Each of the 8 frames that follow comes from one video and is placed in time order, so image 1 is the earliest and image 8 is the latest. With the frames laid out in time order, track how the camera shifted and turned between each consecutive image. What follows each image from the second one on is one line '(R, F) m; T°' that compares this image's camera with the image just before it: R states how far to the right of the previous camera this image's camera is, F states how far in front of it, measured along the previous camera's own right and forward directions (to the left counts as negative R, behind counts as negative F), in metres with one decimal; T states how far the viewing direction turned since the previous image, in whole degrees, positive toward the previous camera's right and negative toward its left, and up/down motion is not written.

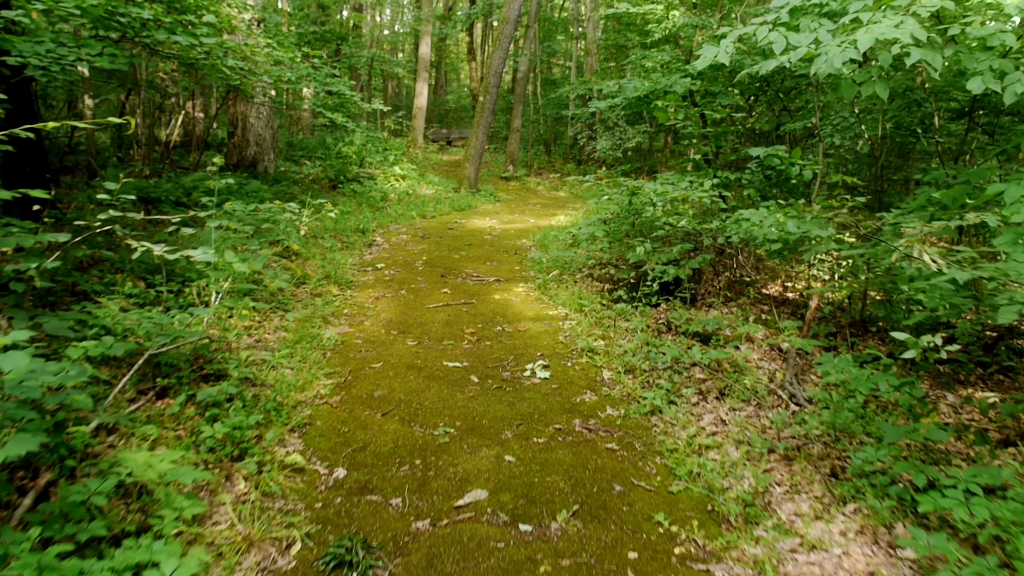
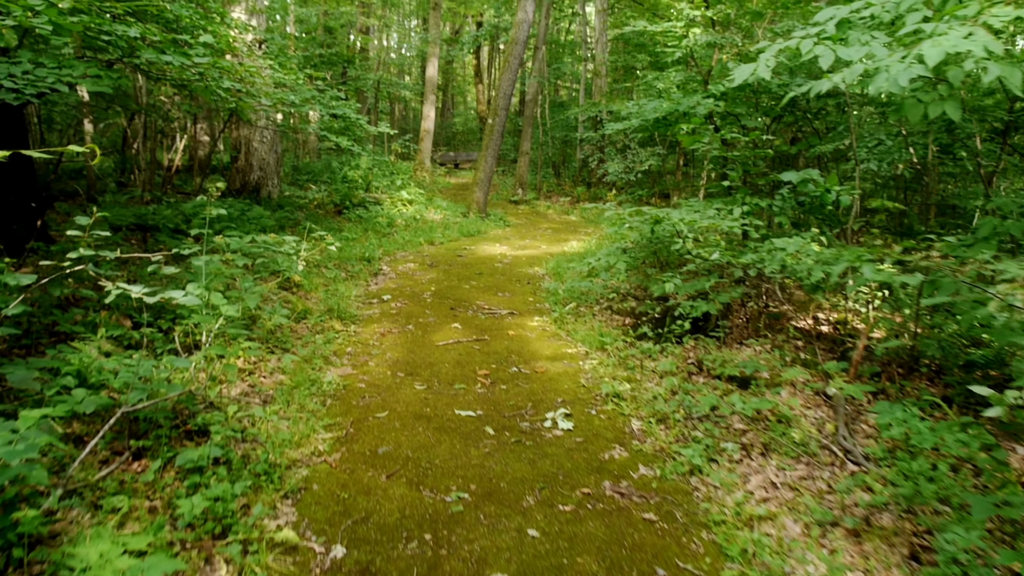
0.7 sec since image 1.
(0.0, +0.3) m; 0°
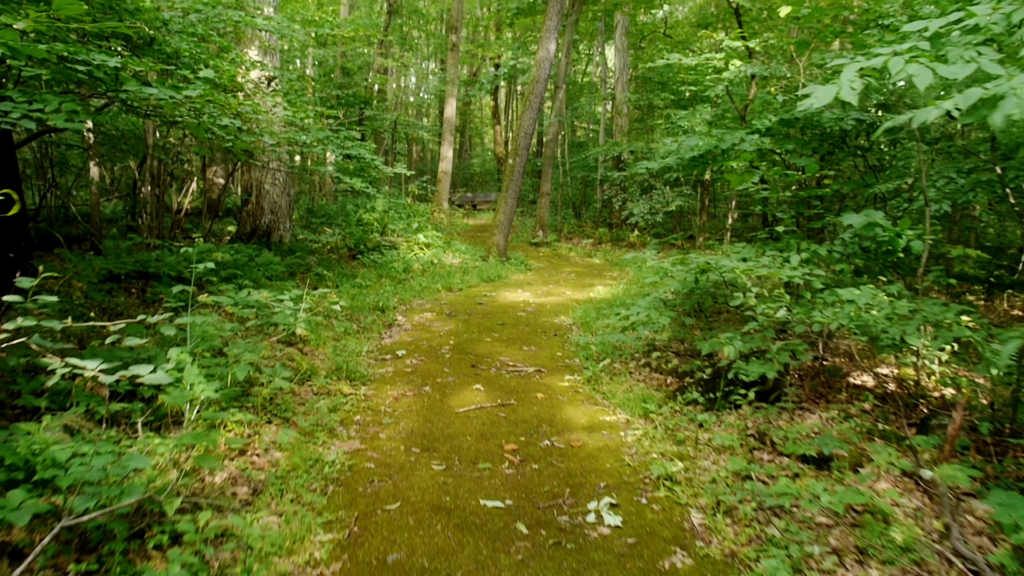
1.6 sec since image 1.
(-0.1, +0.5) m; -1°
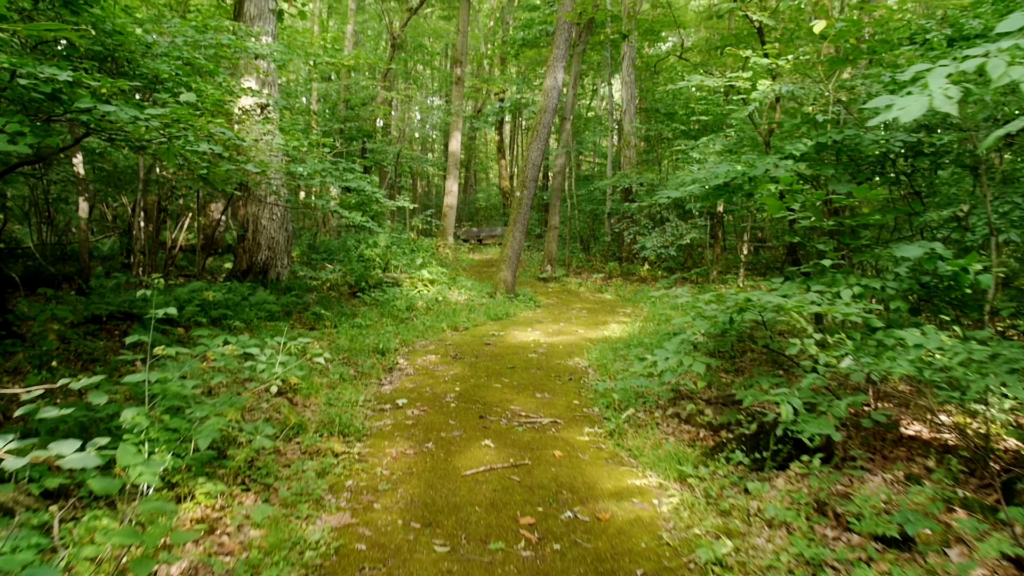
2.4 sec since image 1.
(0.0, +0.5) m; 0°
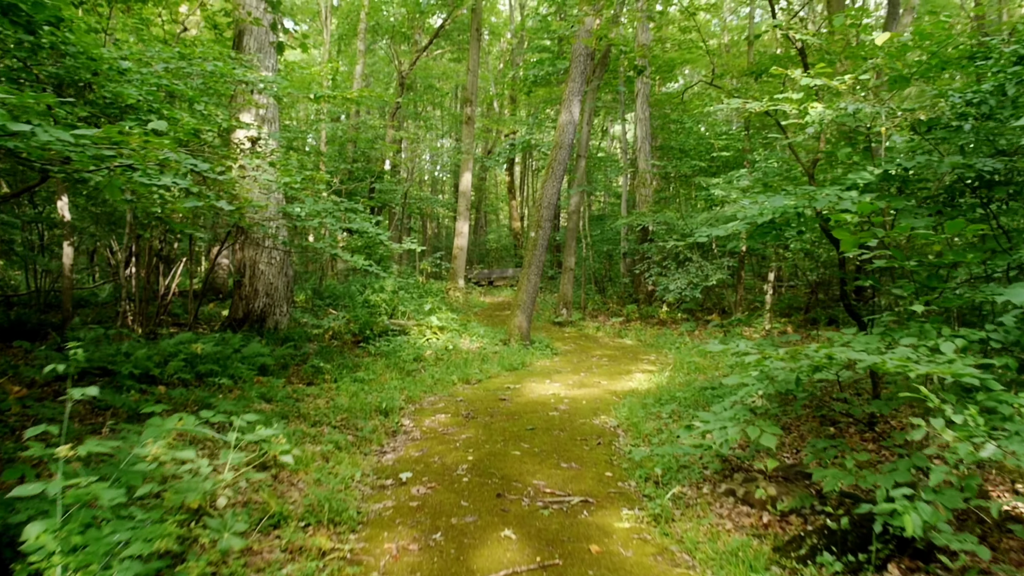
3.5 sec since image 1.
(-0.1, +0.6) m; -1°
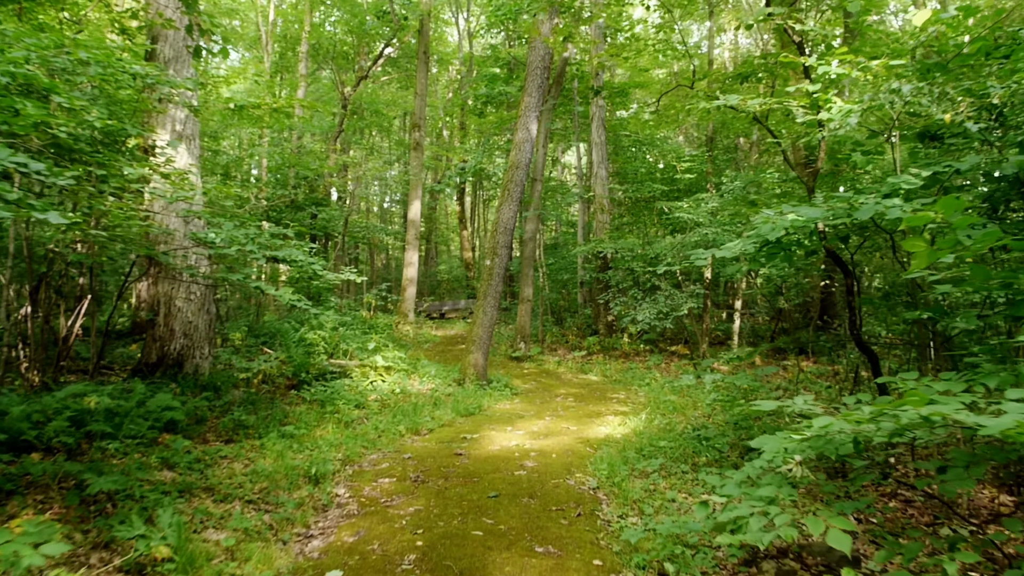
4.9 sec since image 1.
(0.0, +0.9) m; +3°
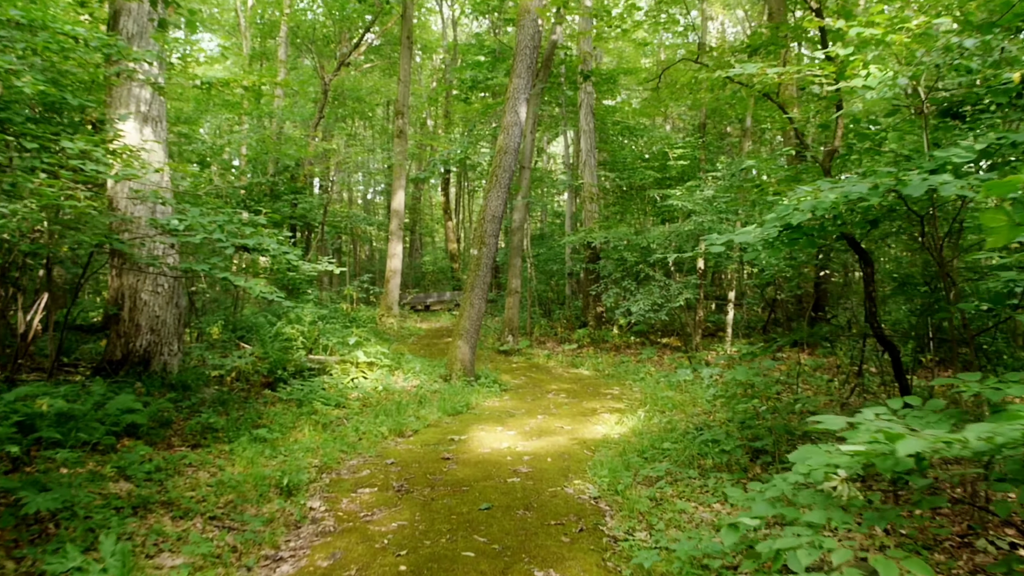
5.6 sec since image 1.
(0.0, +0.4) m; +1°
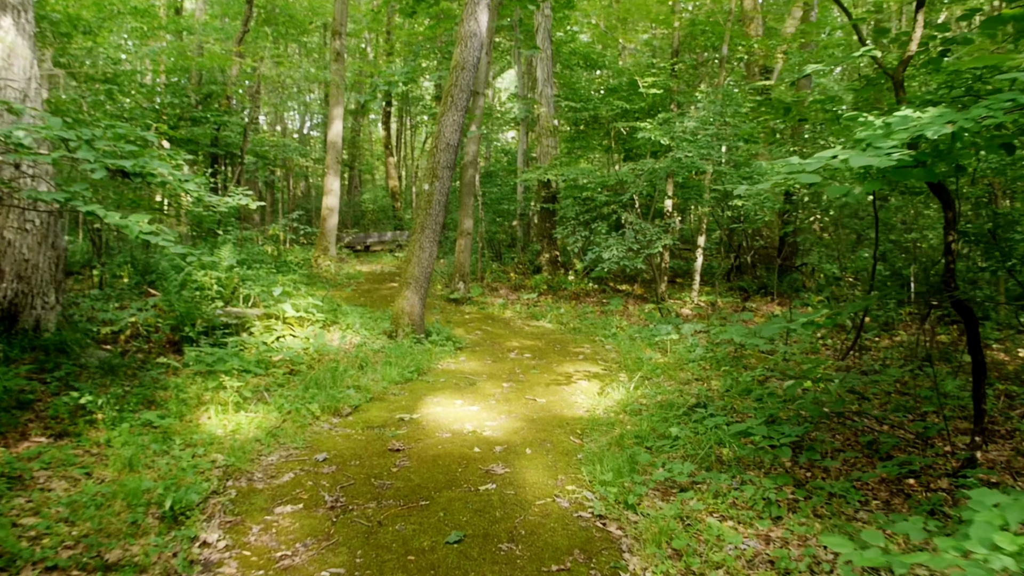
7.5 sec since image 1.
(-0.1, +1.2) m; +4°
